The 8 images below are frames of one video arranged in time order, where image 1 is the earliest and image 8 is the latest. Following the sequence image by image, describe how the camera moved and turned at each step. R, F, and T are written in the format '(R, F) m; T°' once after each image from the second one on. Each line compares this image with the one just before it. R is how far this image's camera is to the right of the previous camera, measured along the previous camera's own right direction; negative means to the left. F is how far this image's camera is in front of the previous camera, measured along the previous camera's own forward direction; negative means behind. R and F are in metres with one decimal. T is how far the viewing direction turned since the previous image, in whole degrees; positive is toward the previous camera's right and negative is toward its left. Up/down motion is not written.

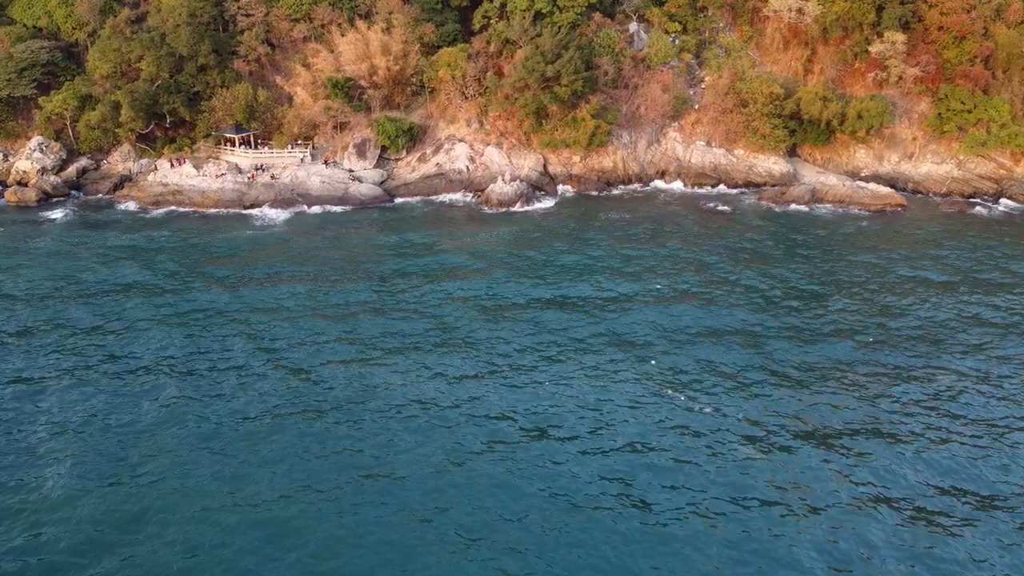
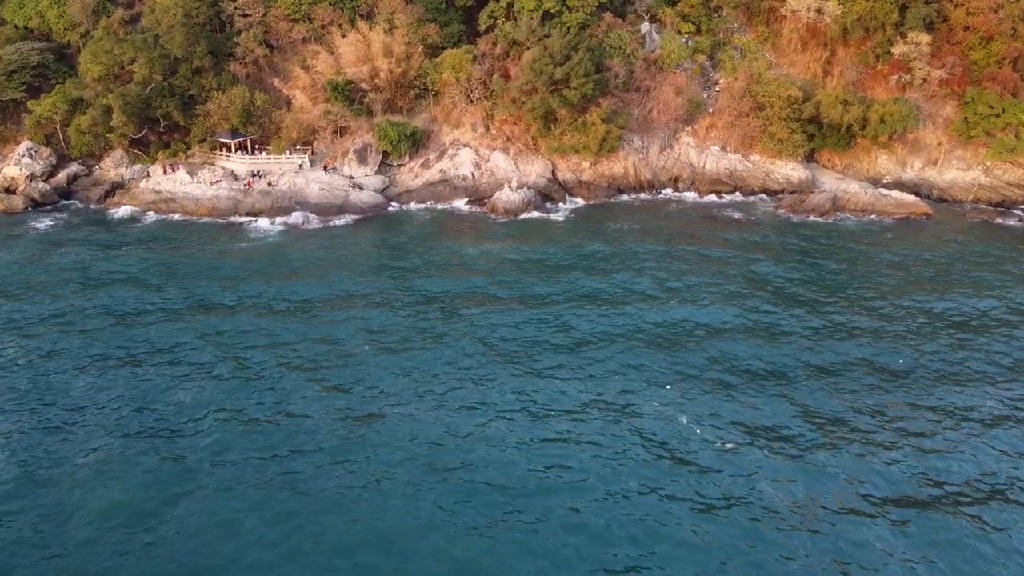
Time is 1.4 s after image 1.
(0.0, +1.9) m; 0°
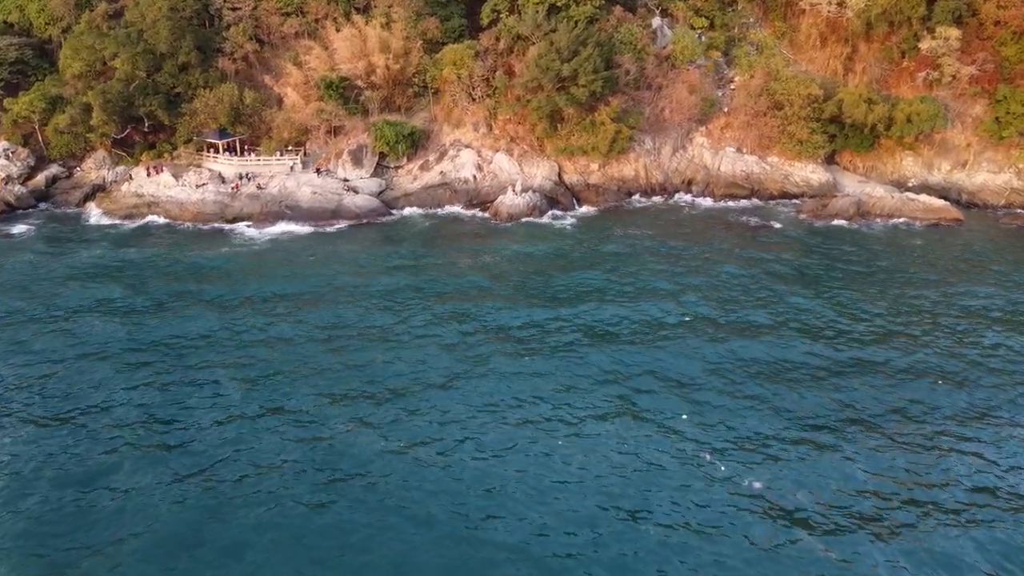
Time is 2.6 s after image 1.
(-0.1, +2.5) m; 0°
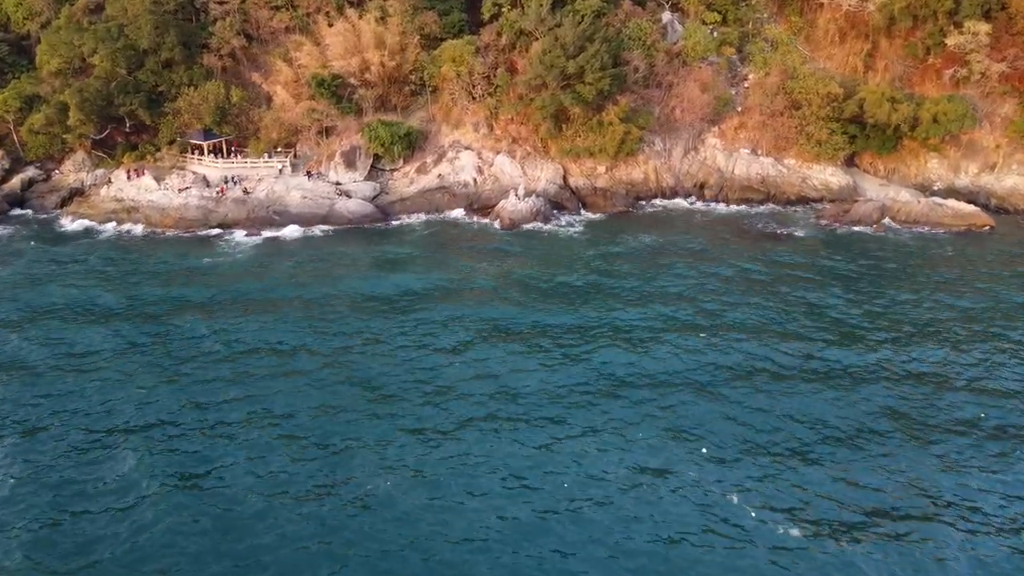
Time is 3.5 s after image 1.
(0.0, +2.4) m; 0°
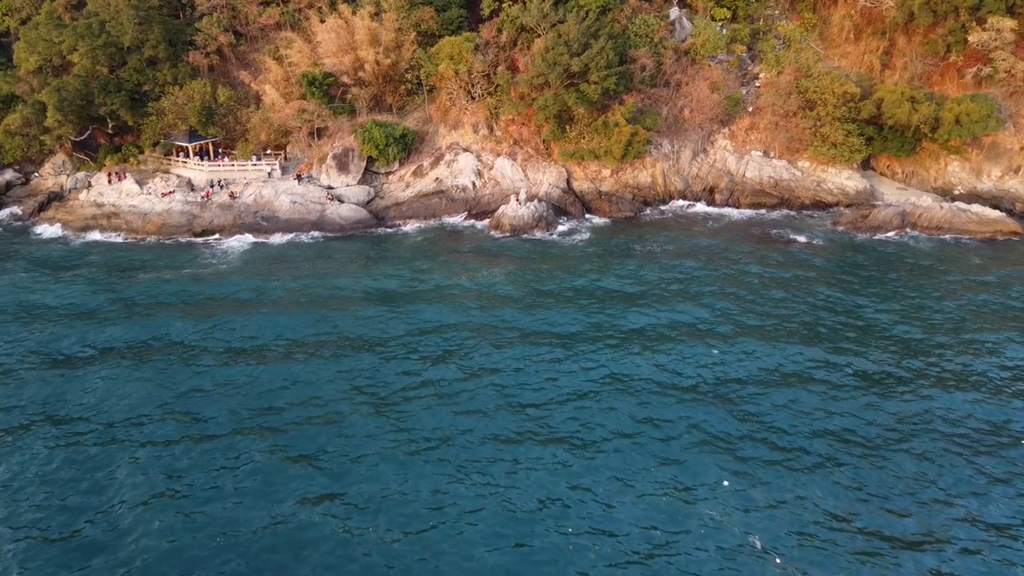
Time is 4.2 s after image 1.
(0.0, +1.9) m; 0°
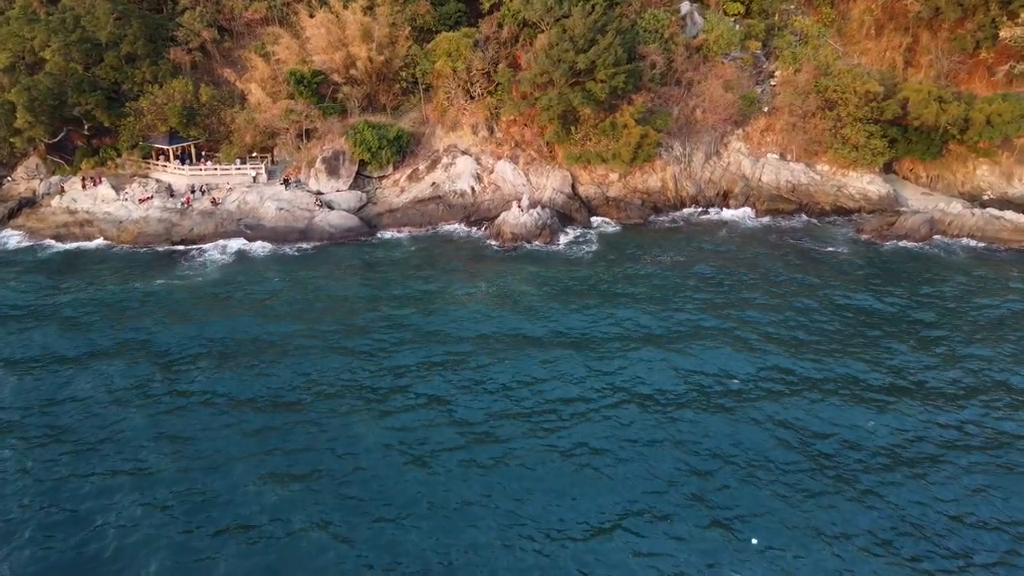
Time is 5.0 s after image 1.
(-0.1, +2.3) m; 0°
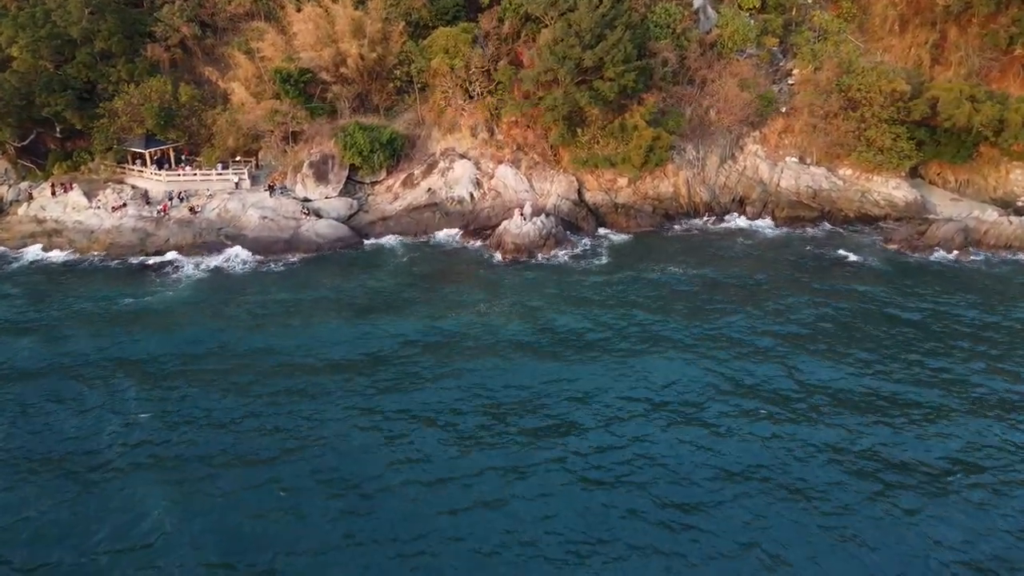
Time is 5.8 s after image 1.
(-0.1, +2.4) m; 0°
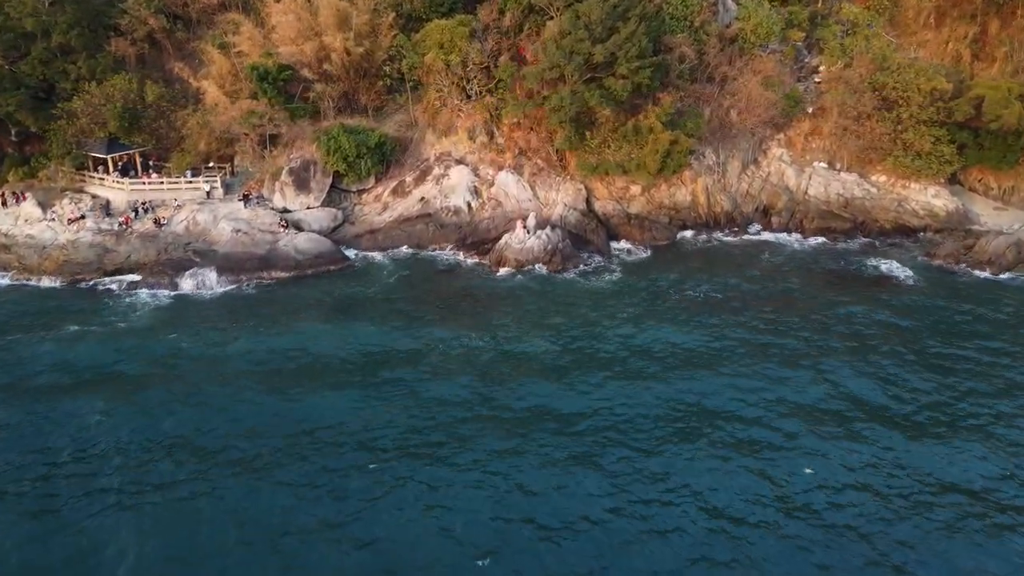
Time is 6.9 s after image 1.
(-0.1, +3.2) m; 0°
